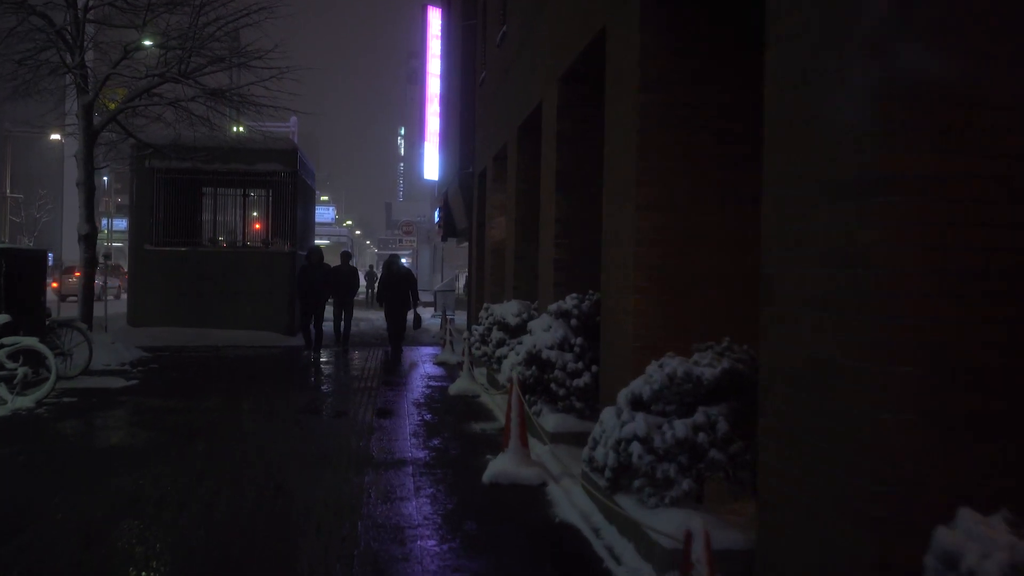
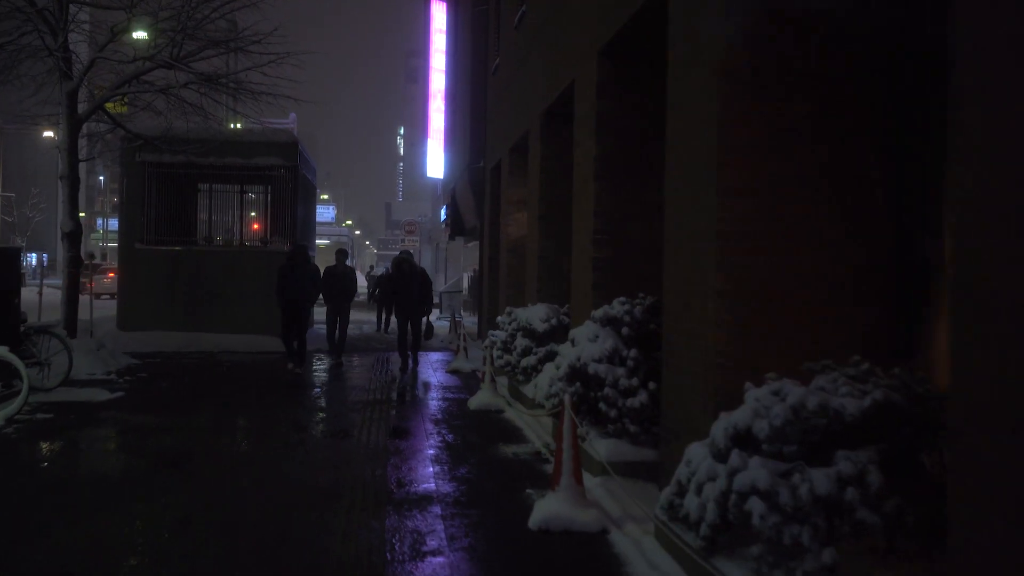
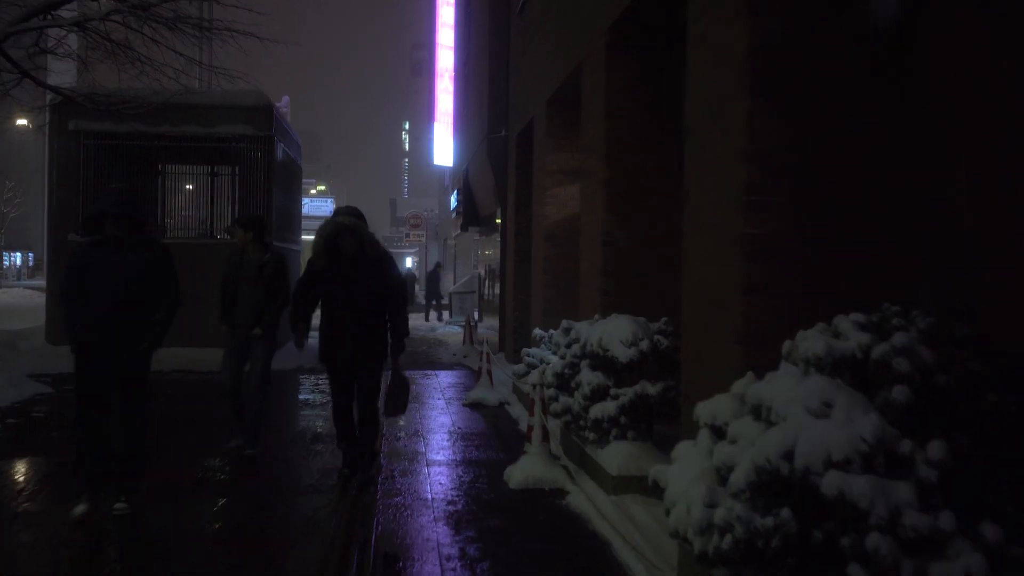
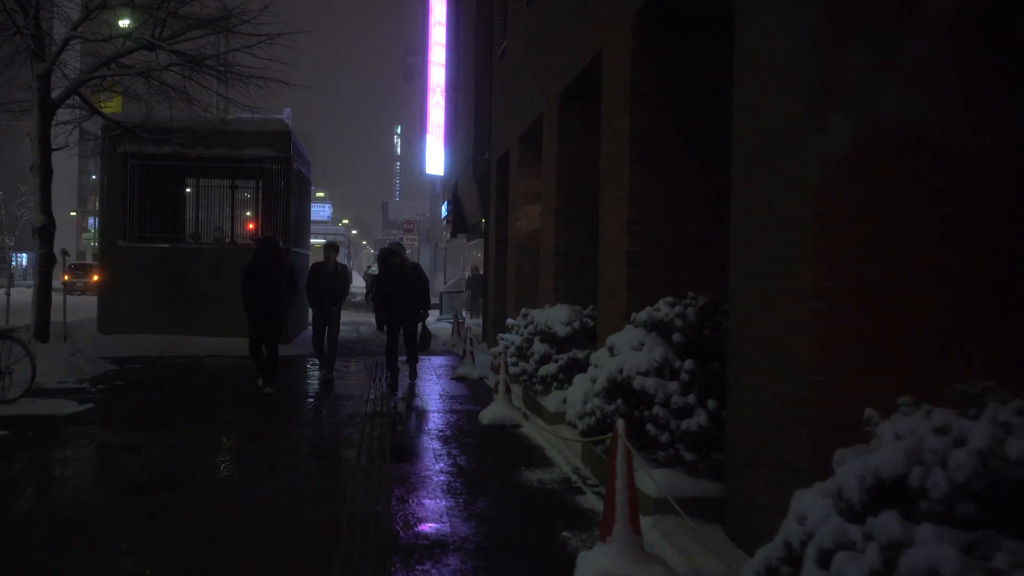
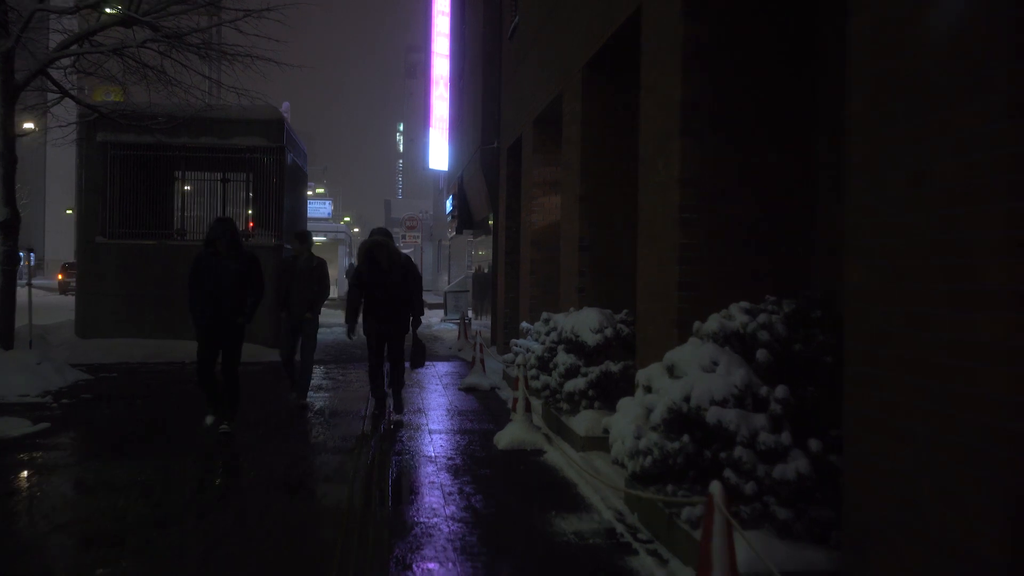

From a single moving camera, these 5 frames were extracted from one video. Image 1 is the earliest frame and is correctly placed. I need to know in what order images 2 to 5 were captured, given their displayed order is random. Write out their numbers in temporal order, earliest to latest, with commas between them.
2, 4, 5, 3
